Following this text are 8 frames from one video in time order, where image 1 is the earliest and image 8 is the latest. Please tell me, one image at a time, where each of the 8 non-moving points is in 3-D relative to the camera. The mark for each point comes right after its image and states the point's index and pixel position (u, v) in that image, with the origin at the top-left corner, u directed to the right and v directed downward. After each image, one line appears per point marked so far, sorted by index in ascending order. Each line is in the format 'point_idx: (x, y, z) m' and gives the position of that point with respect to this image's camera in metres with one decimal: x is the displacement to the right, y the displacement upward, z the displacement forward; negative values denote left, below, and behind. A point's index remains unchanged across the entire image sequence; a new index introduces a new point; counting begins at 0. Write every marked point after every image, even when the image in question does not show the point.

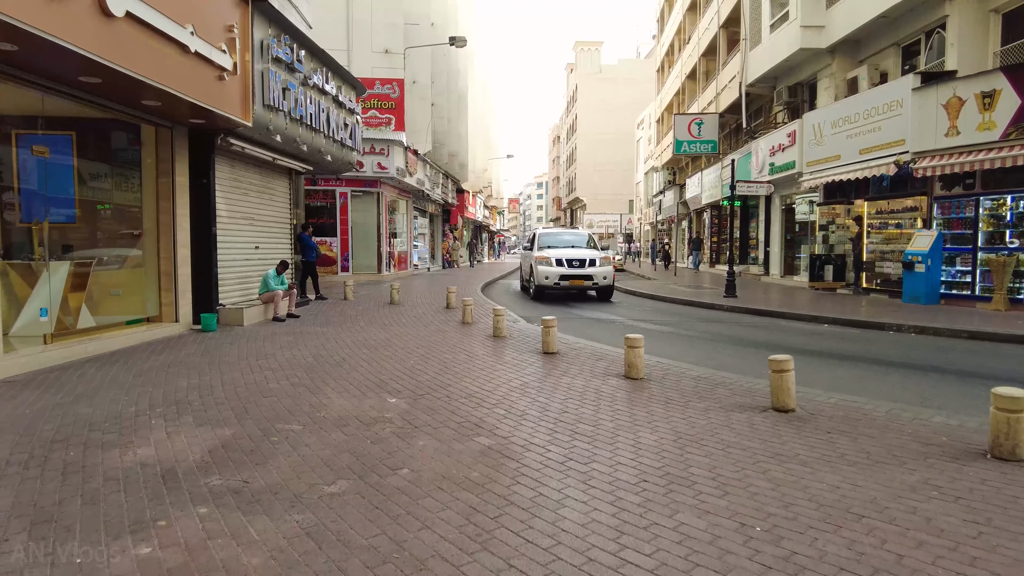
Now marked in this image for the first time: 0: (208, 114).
0: (-4.4, +2.5, +9.4) m
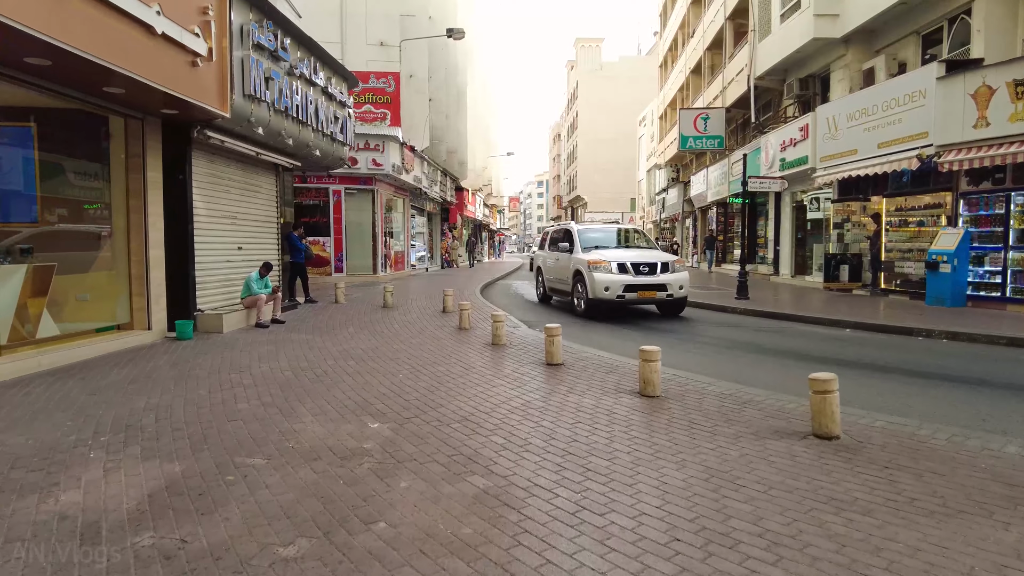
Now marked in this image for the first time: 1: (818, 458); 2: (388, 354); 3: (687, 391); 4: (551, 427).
0: (-4.4, +2.5, +8.6) m
1: (+2.1, -1.1, +4.4) m
2: (-1.6, -0.8, +8.1) m
3: (+1.7, -1.0, +6.2) m
4: (+0.3, -1.1, +5.0) m
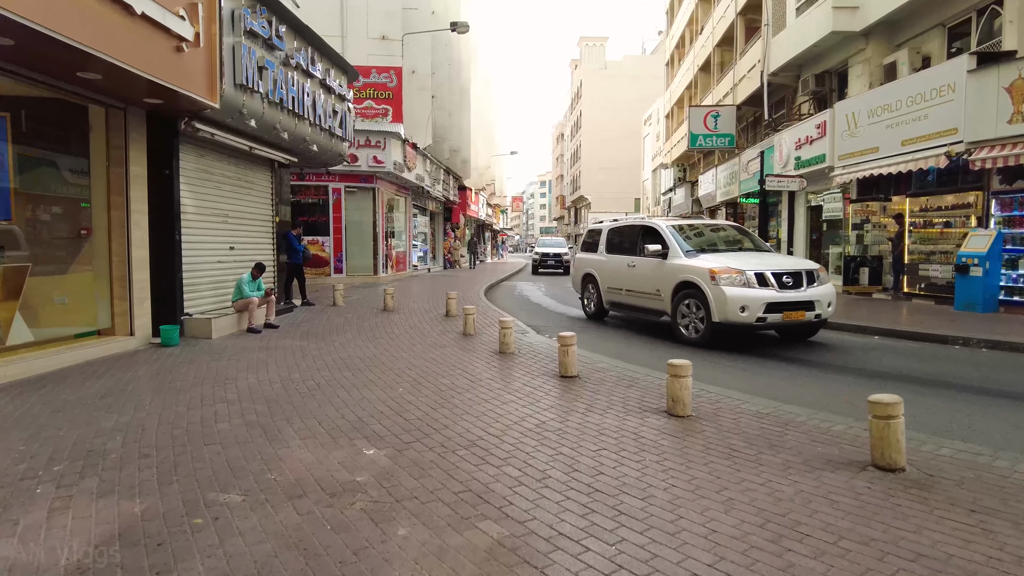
0: (-4.3, +2.4, +8.0) m
1: (+2.2, -1.2, +3.7) m
2: (-1.4, -0.9, +7.5) m
3: (+1.8, -1.1, +5.6) m
4: (+0.4, -1.1, +4.4) m
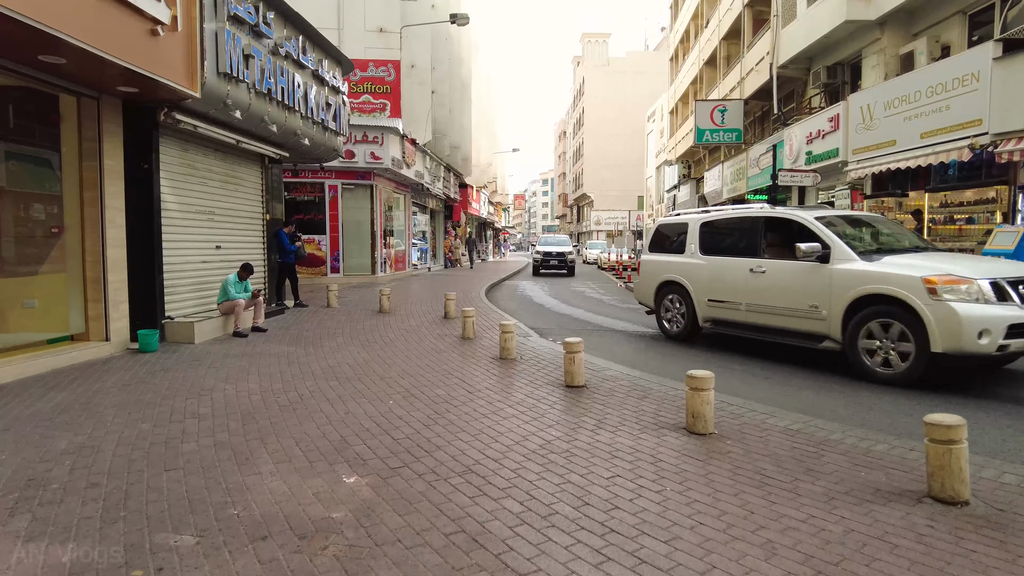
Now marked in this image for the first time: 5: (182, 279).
0: (-4.3, +2.4, +7.4) m
1: (+2.2, -1.2, +3.2) m
2: (-1.4, -0.9, +6.9) m
3: (+1.8, -1.1, +5.0) m
4: (+0.4, -1.2, +3.8) m
5: (-4.7, +0.1, +9.2) m
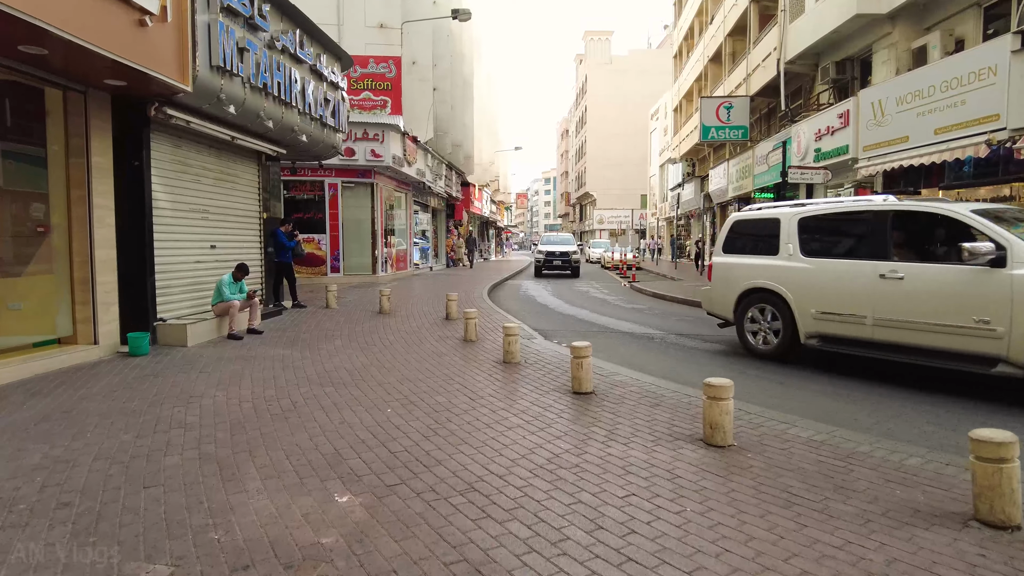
0: (-4.2, +2.4, +7.1) m
1: (+2.2, -1.2, +2.8) m
2: (-1.4, -0.9, +6.6) m
3: (+1.9, -1.1, +4.7) m
4: (+0.4, -1.2, +3.5) m
5: (-4.7, +0.1, +8.9) m
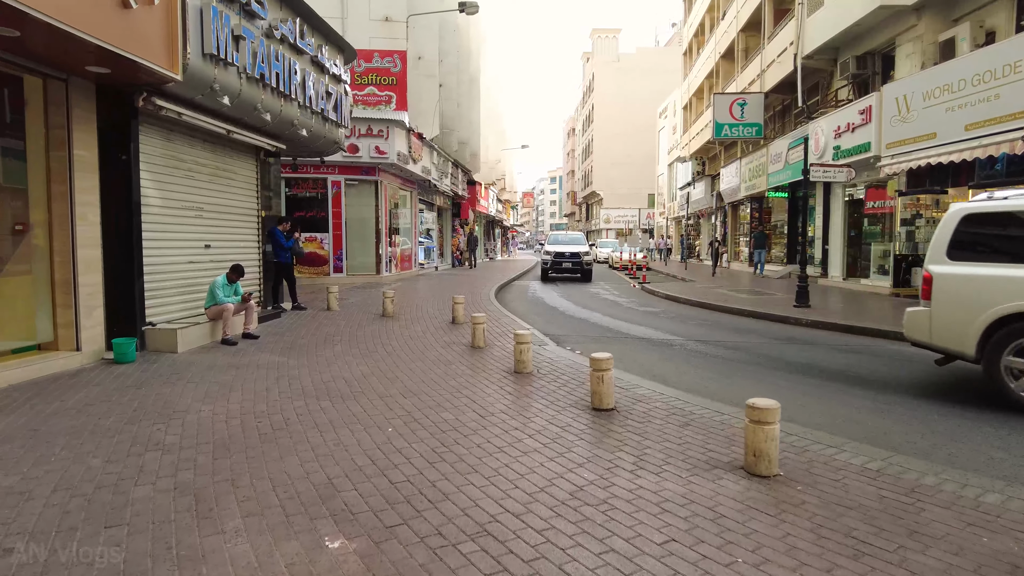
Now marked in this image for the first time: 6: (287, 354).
0: (-4.1, +2.4, +6.6) m
1: (+2.3, -1.3, +2.3) m
2: (-1.3, -1.0, +6.1) m
3: (+2.0, -1.2, +4.1) m
4: (+0.5, -1.2, +3.0) m
5: (-4.5, +0.1, +8.4) m
6: (-2.7, -0.8, +7.9) m
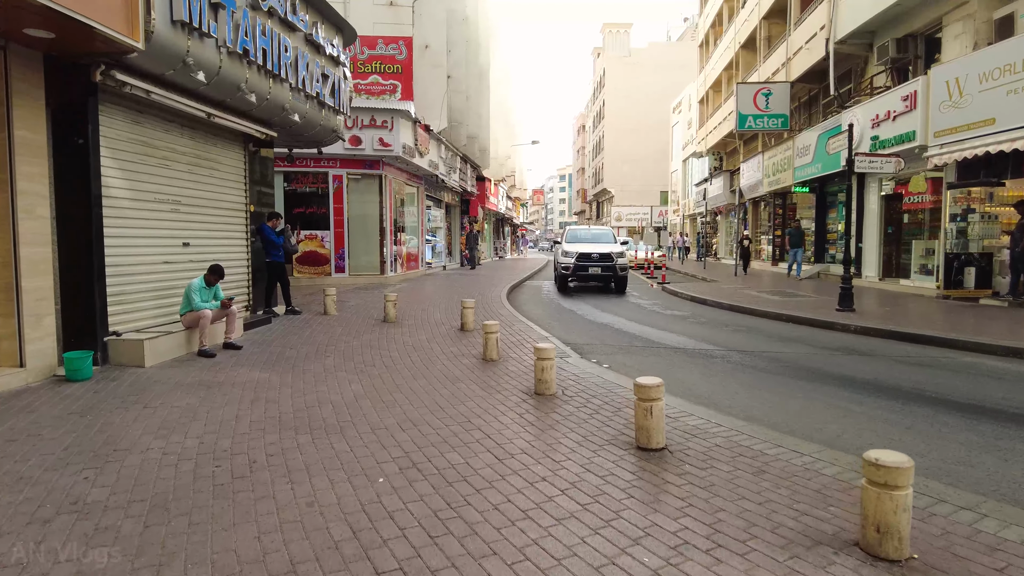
0: (-3.9, +2.3, +5.6) m
1: (+2.4, -1.4, +1.2) m
2: (-1.1, -1.0, +5.0) m
3: (+2.1, -1.2, +3.0) m
4: (+0.7, -1.3, +1.9) m
5: (-4.3, 0.0, +7.4) m
6: (-2.5, -0.8, +6.8) m
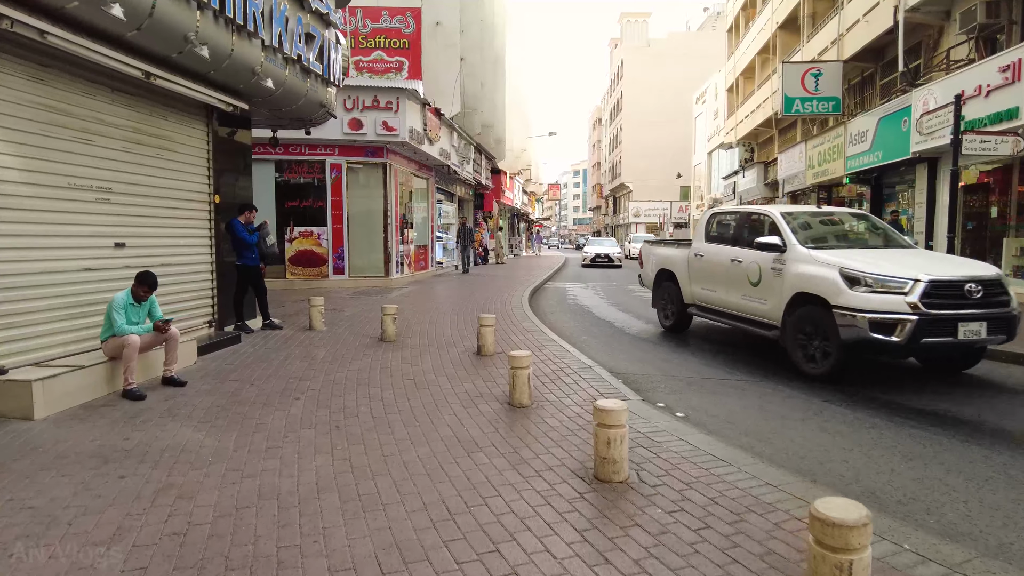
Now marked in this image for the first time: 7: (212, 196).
0: (-3.6, +2.2, +3.6) m
1: (+2.6, -1.6, -0.9) m
2: (-0.8, -1.2, +3.0) m
3: (+2.3, -1.4, +0.9) m
4: (+0.9, -1.5, -0.2) m
5: (-4.0, -0.1, +5.4) m
6: (-2.2, -1.0, +4.8) m
7: (-3.7, +1.2, +8.1) m
